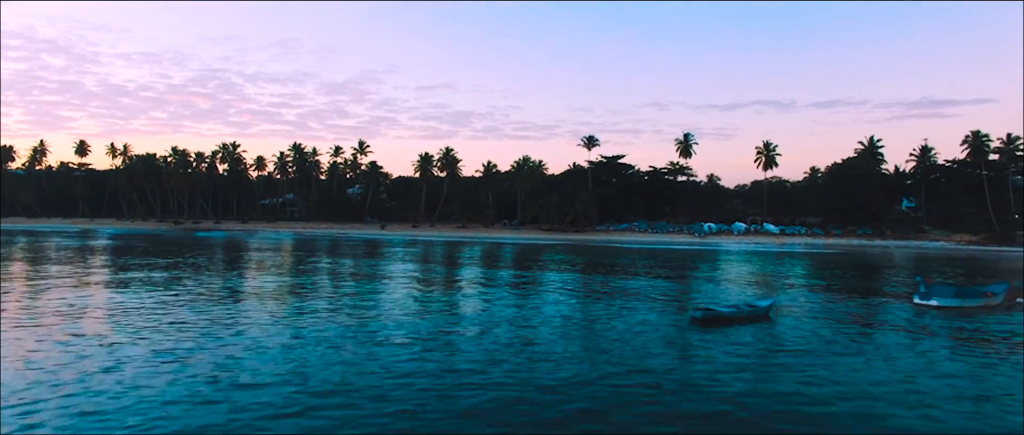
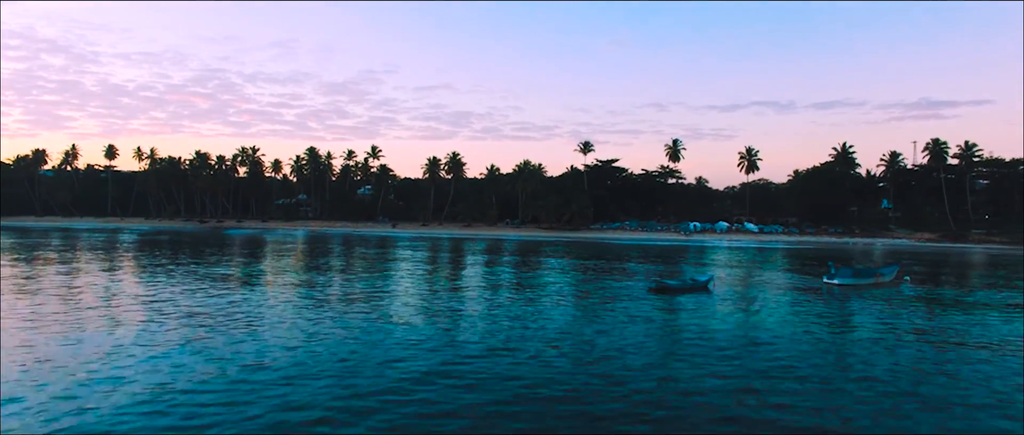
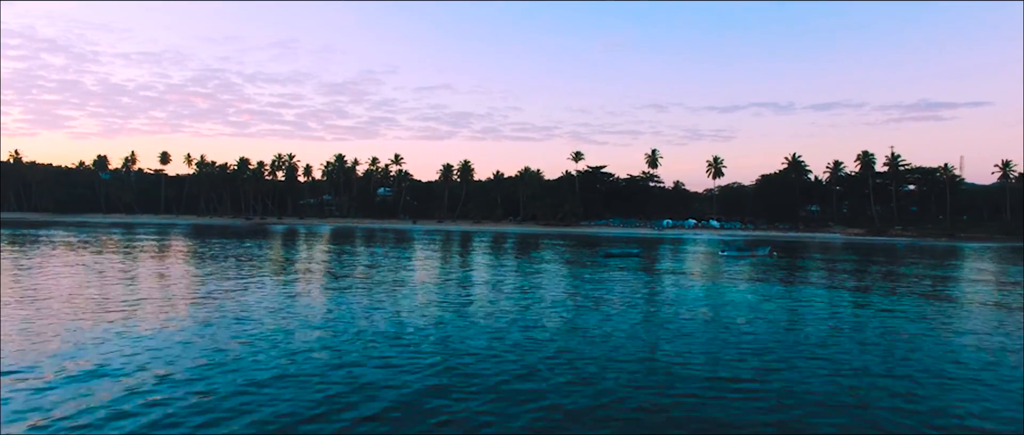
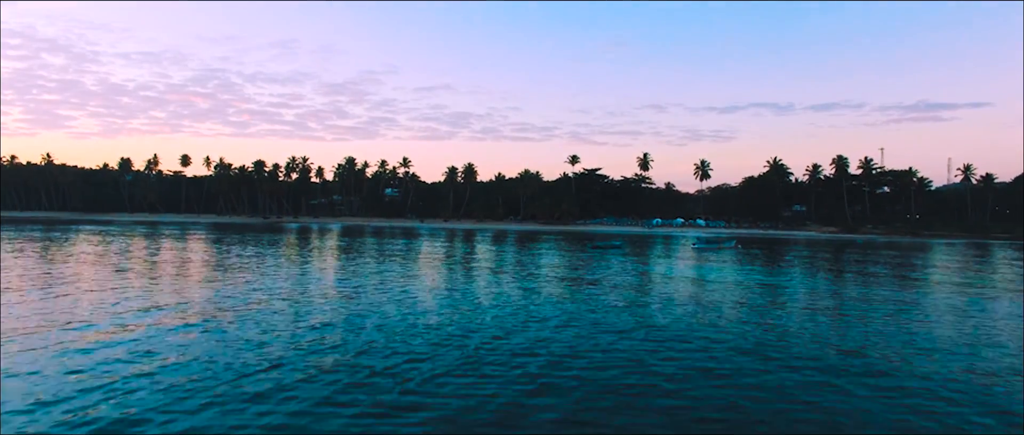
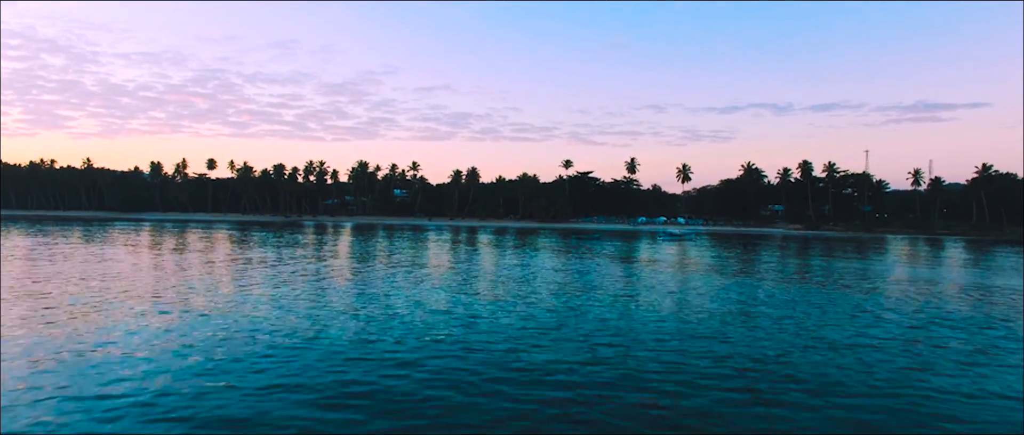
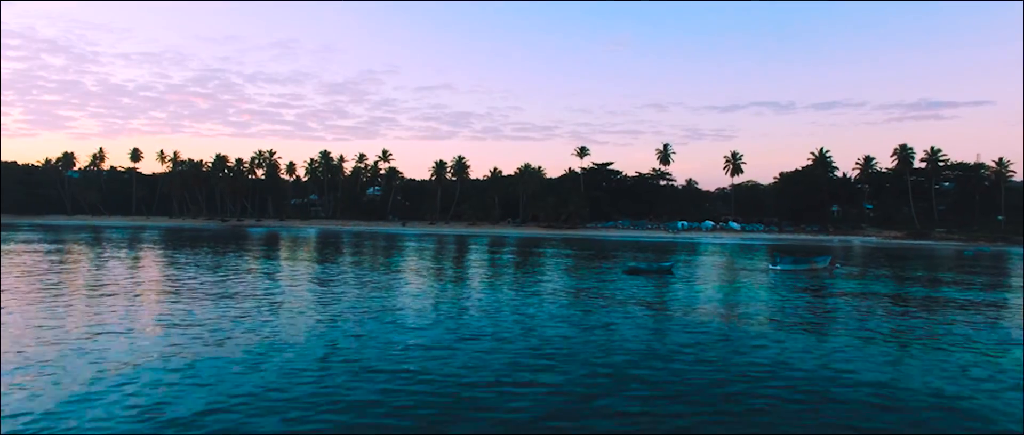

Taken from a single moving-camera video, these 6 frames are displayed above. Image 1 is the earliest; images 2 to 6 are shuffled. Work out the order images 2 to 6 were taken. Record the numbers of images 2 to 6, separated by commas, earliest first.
2, 6, 3, 4, 5
